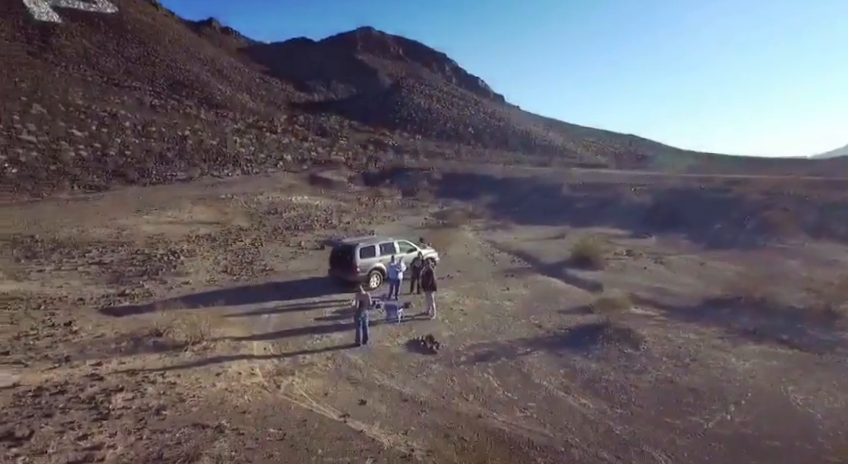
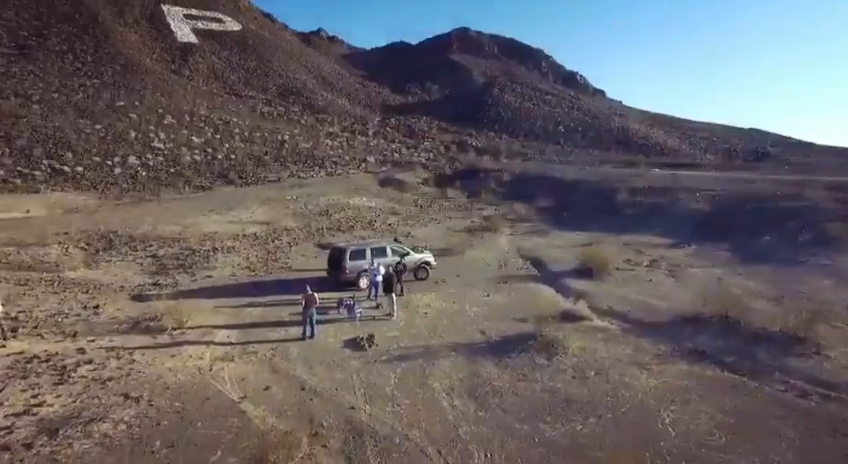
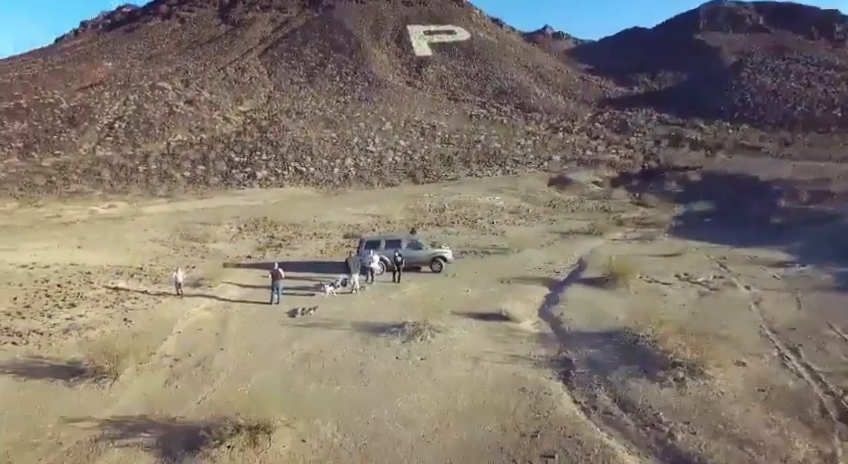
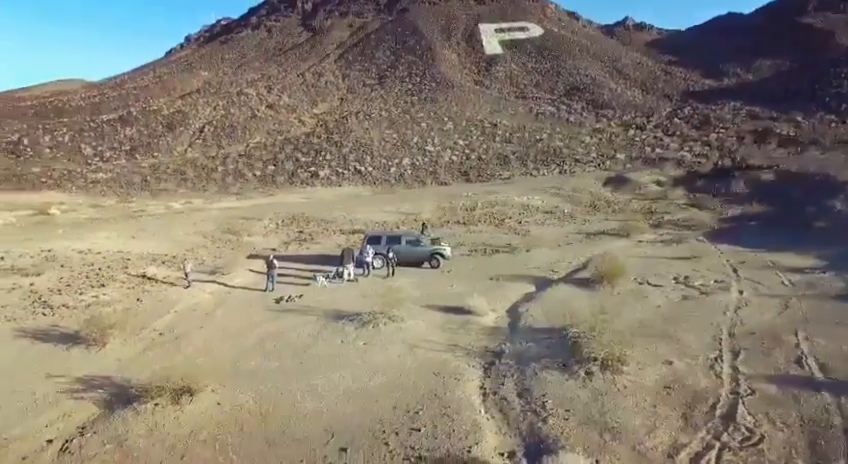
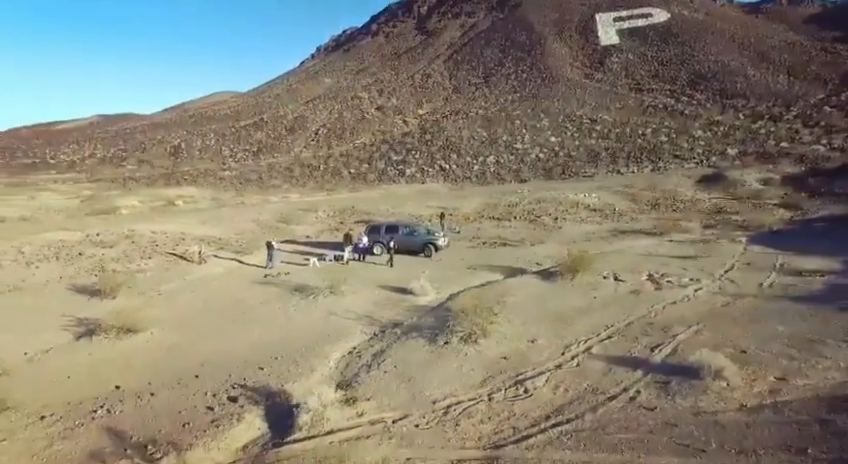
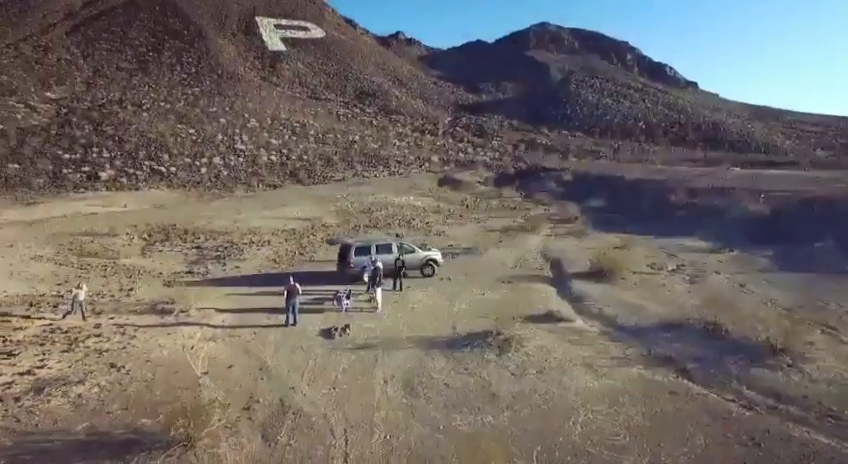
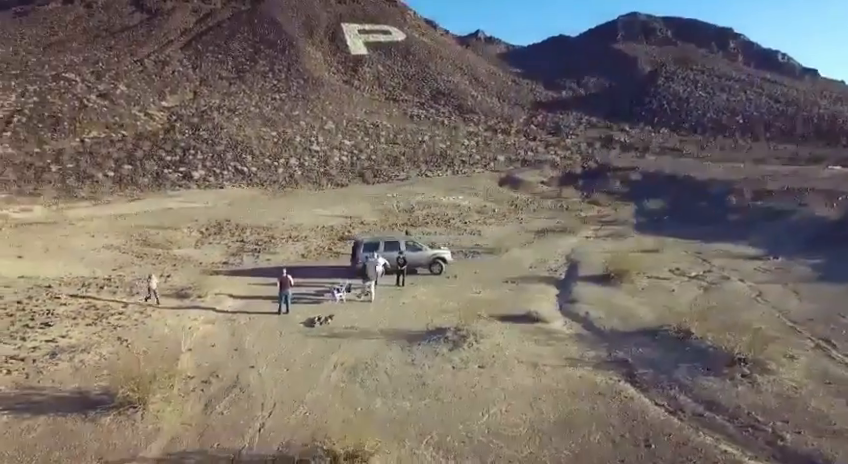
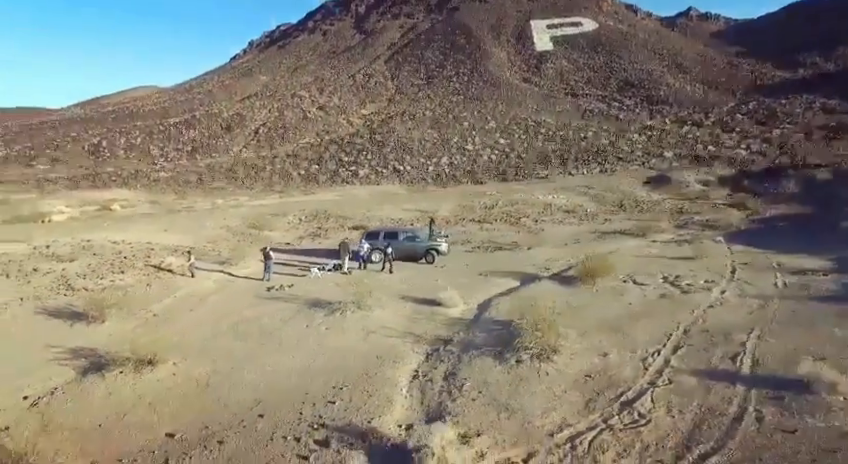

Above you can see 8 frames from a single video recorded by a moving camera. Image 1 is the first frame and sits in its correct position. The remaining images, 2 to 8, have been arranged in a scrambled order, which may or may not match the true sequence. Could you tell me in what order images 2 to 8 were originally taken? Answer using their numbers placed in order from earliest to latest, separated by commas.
2, 6, 7, 3, 4, 8, 5
